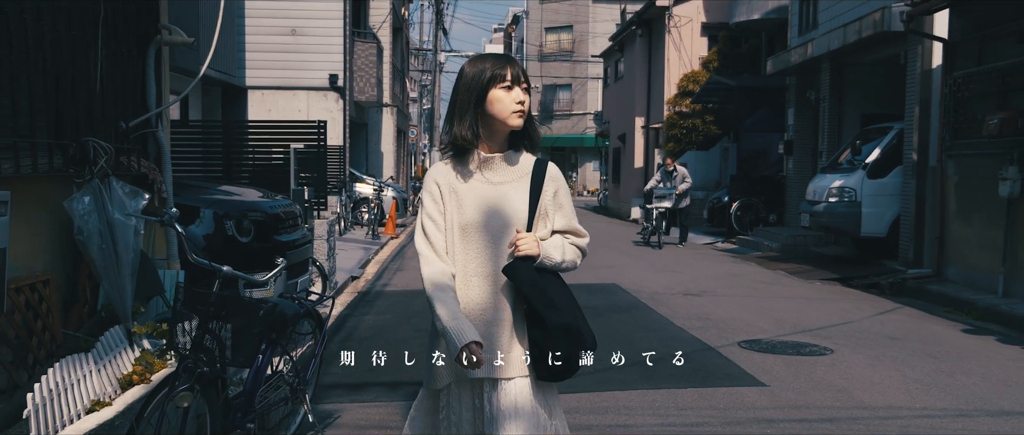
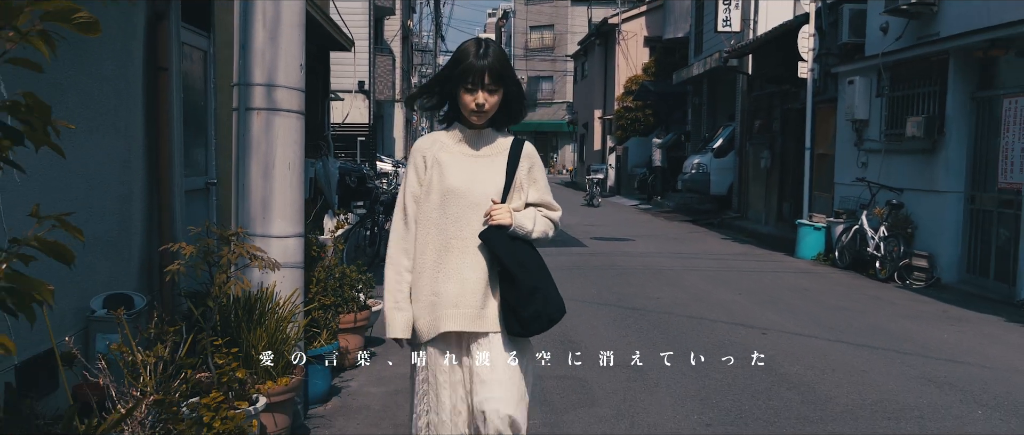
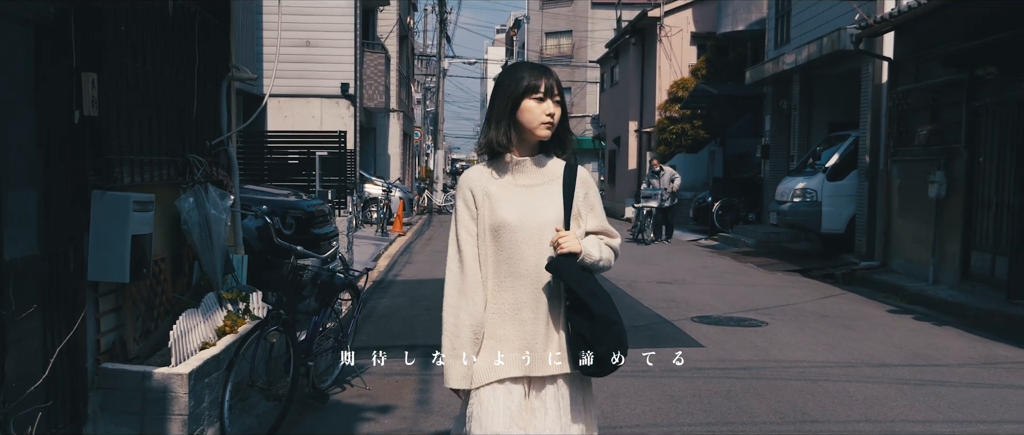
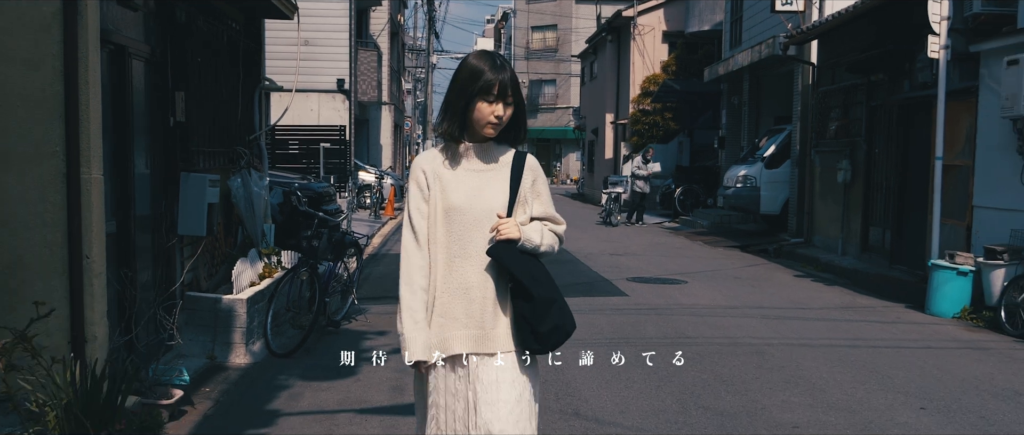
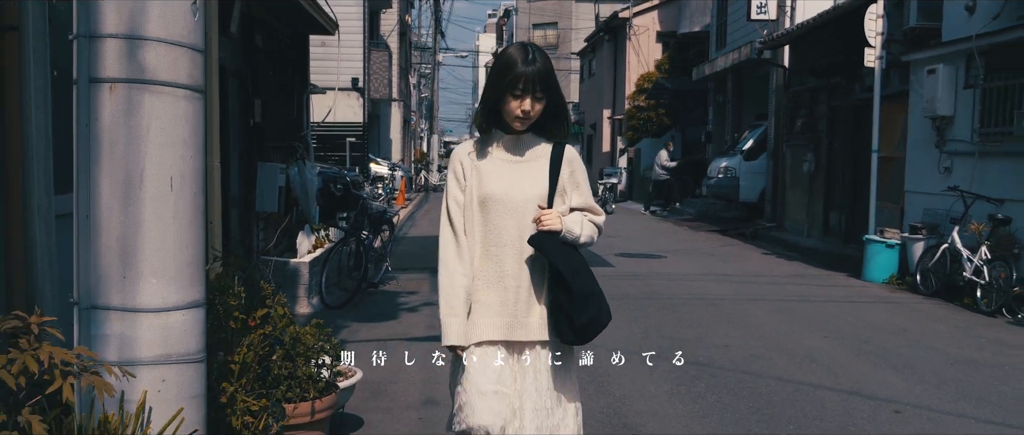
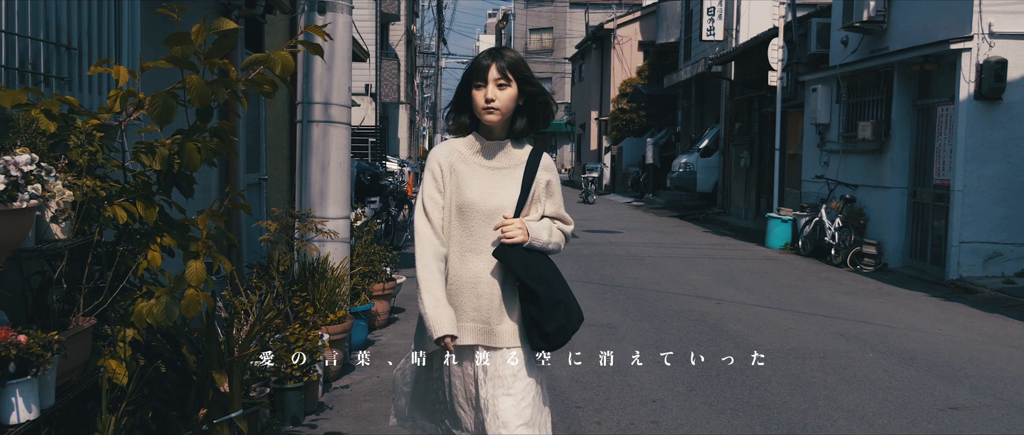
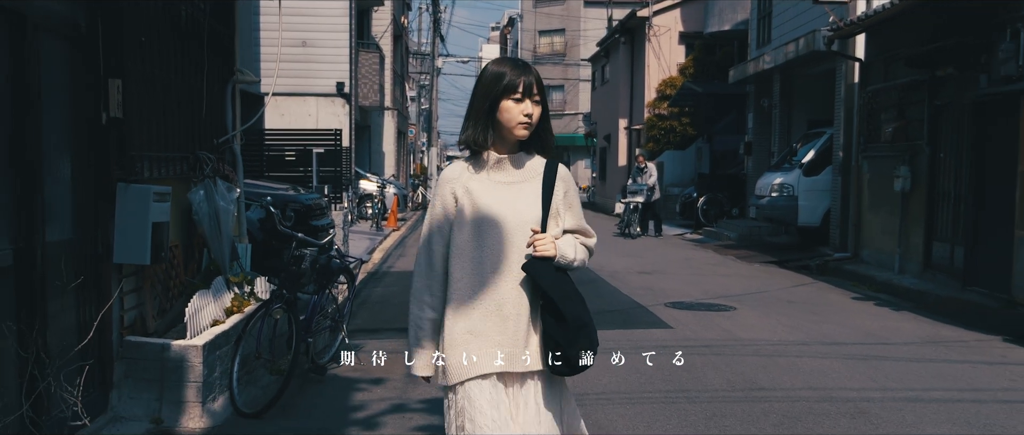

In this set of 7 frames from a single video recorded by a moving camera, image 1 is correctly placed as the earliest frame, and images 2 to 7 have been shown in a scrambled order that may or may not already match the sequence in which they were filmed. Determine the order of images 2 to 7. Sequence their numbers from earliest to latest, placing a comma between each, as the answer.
3, 7, 4, 5, 2, 6
